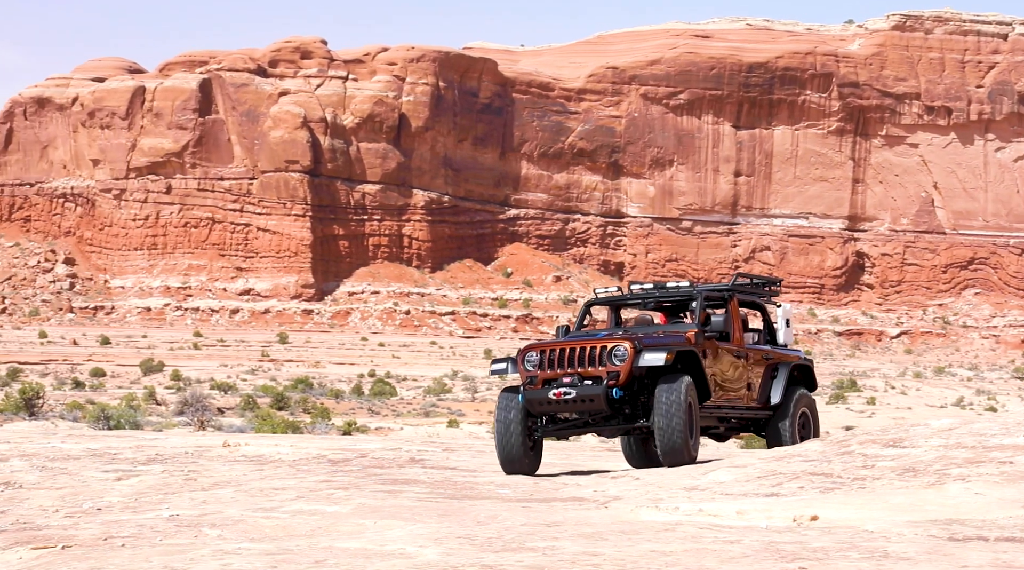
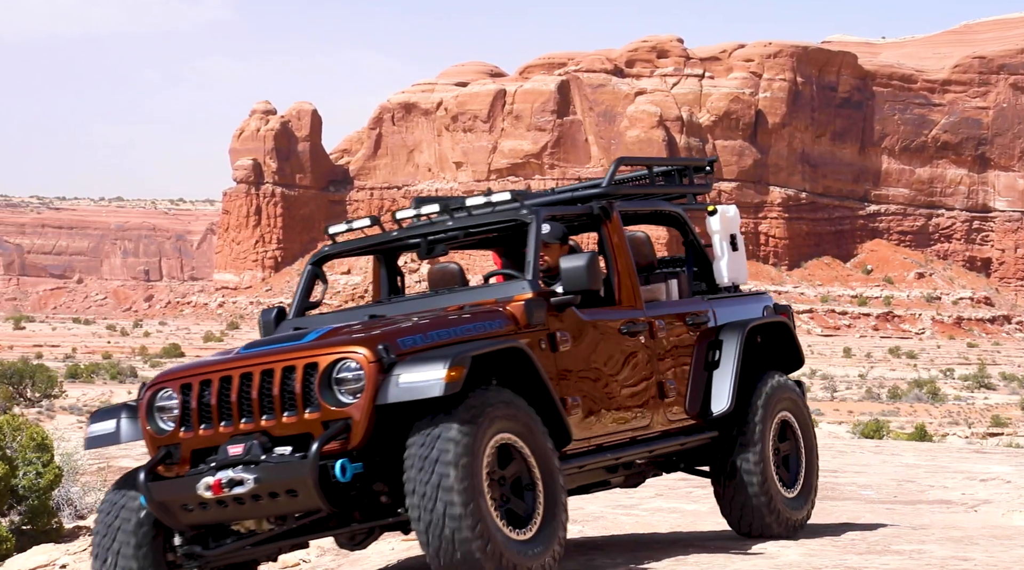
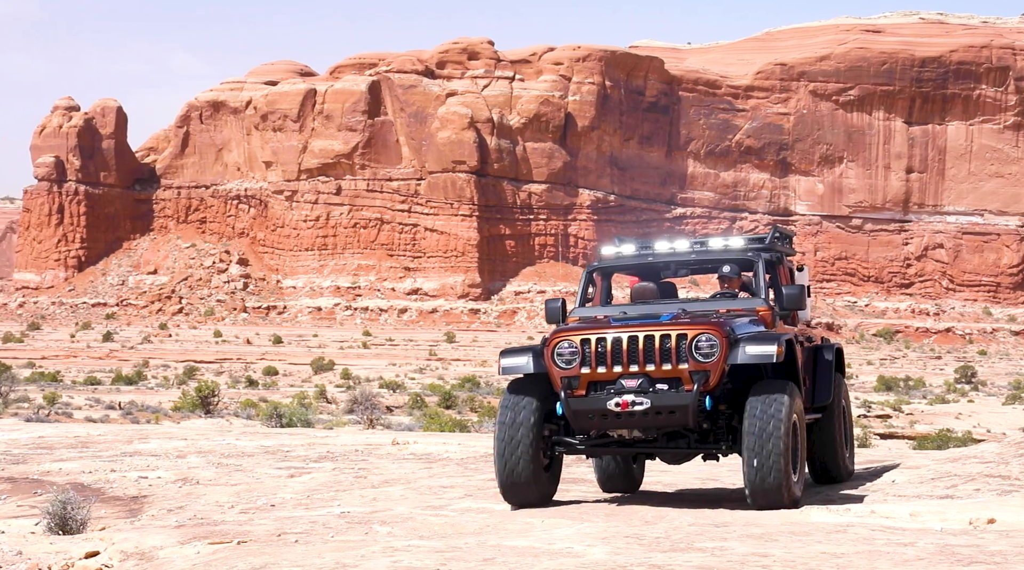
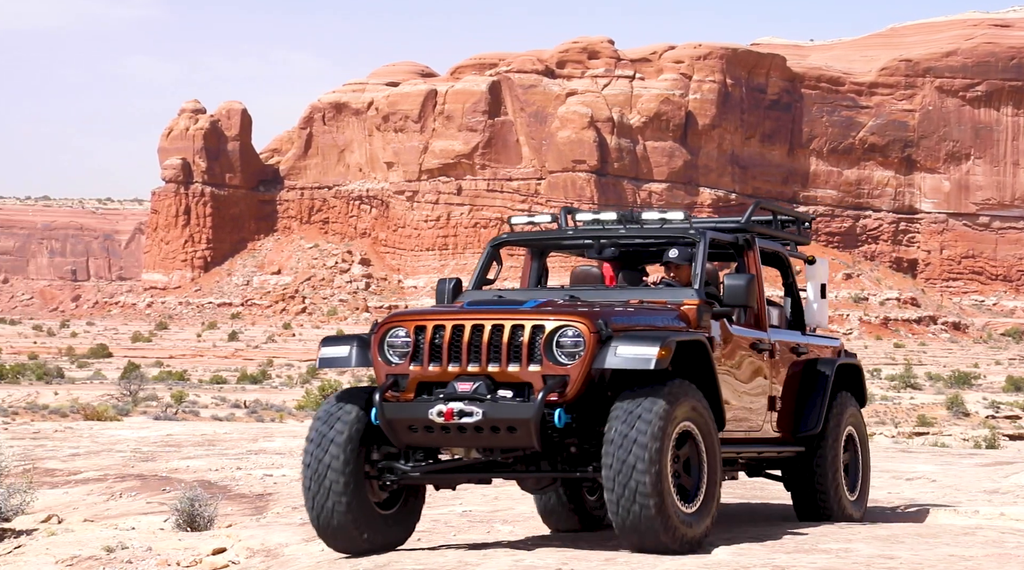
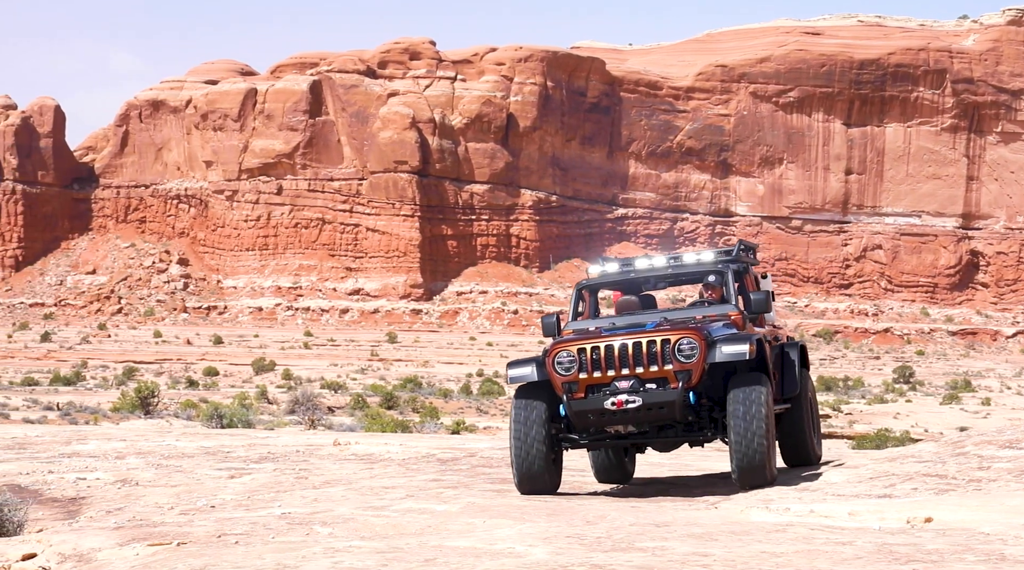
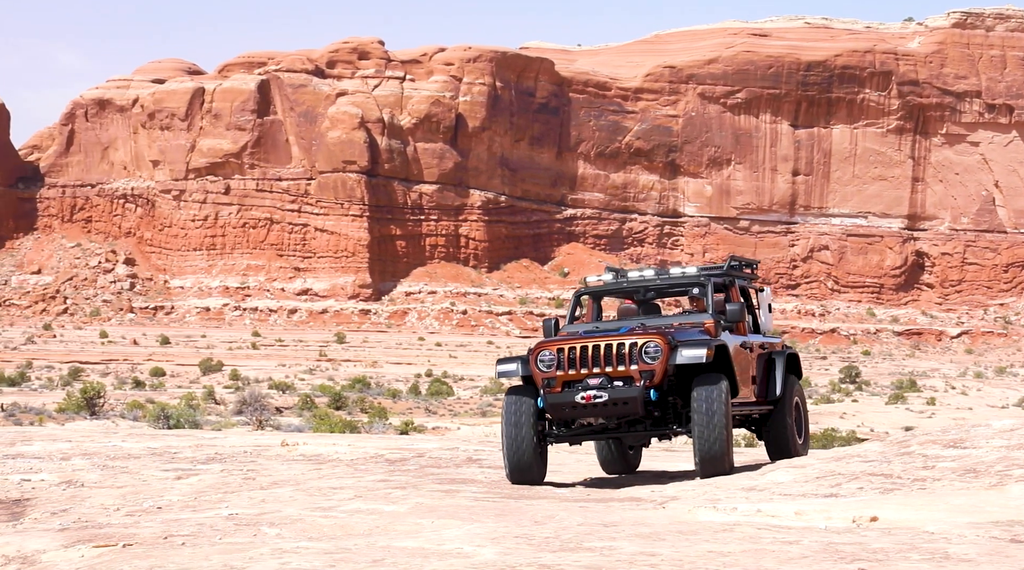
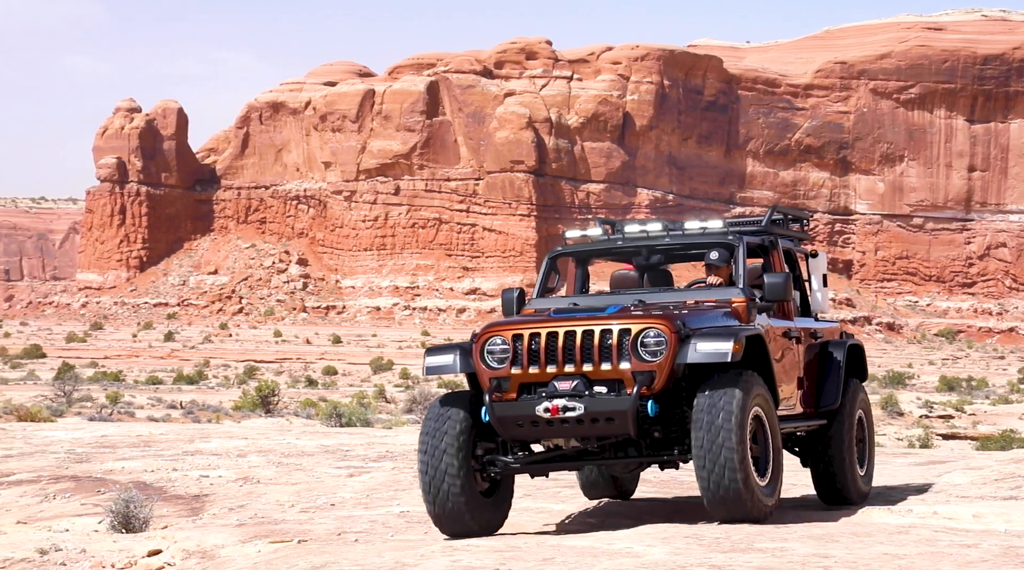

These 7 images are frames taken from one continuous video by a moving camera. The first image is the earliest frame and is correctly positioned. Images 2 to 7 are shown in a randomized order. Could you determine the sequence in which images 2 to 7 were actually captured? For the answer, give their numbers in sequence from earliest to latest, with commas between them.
6, 5, 3, 7, 4, 2
